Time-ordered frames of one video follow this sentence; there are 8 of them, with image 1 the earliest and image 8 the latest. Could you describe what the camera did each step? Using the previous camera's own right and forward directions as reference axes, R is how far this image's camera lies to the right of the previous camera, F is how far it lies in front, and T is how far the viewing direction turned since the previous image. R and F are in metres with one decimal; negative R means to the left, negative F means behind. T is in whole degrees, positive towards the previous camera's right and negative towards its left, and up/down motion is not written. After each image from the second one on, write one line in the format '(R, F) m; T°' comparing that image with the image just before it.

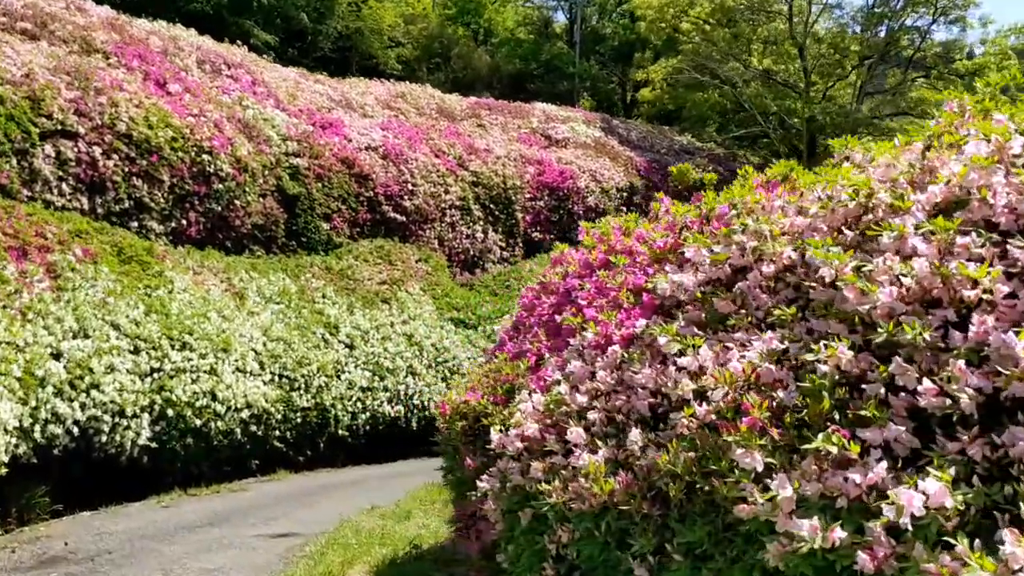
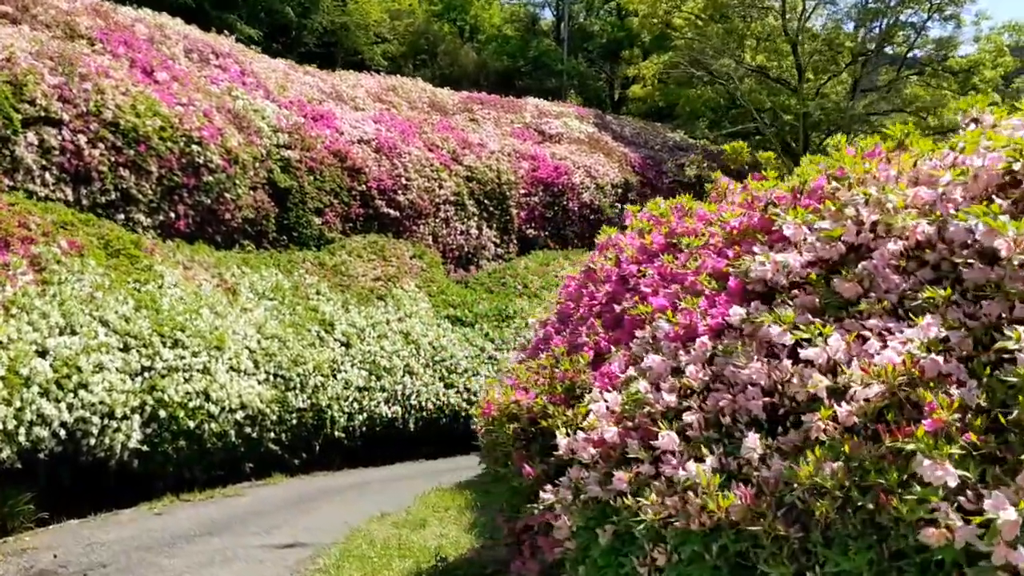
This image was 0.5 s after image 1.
(-0.2, +0.3) m; +1°
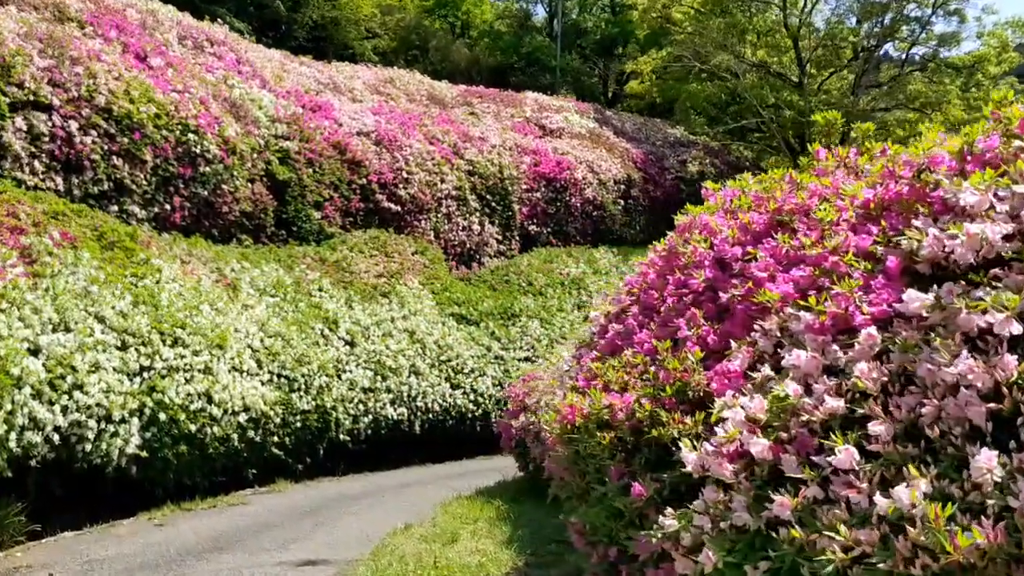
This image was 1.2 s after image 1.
(-0.2, +0.4) m; +1°
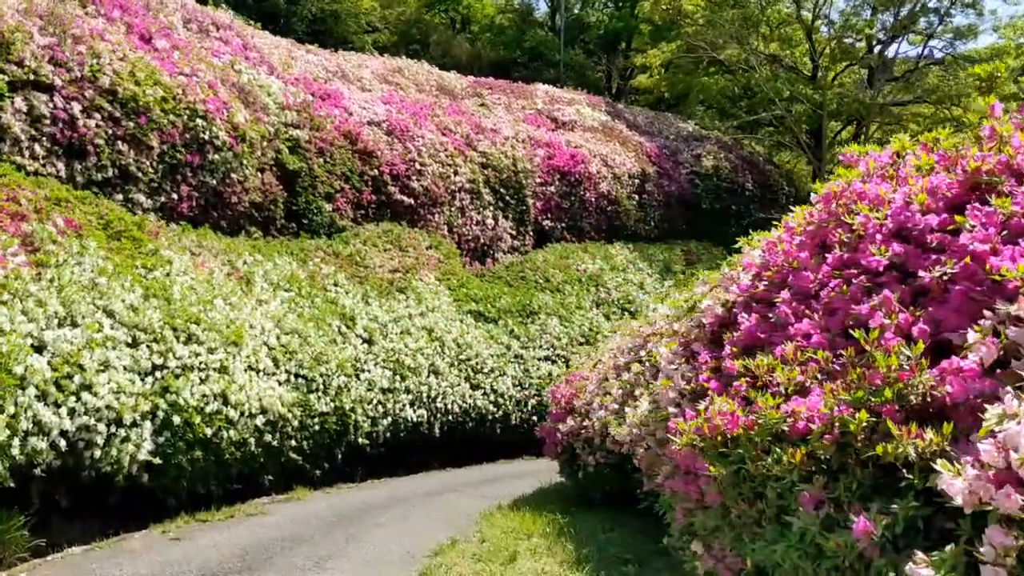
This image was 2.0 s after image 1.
(-0.3, +0.5) m; 0°
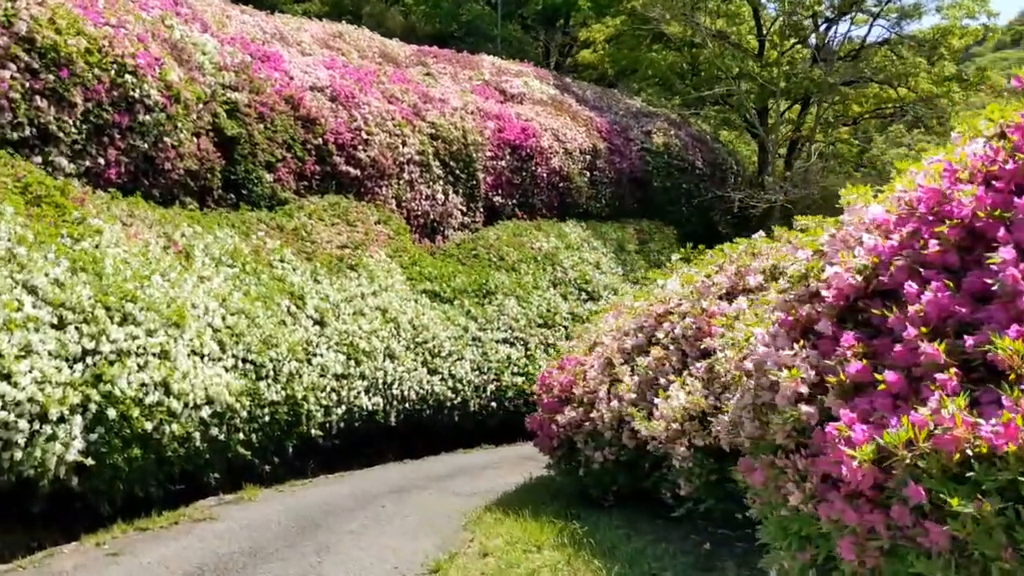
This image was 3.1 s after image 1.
(-0.3, +0.6) m; +4°
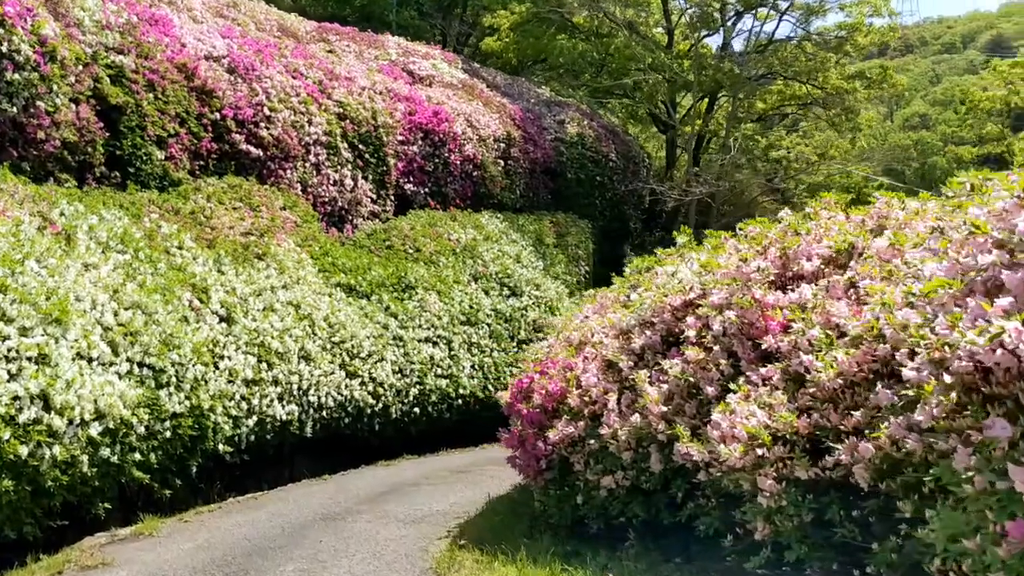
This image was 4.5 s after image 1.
(-0.4, +0.9) m; +7°
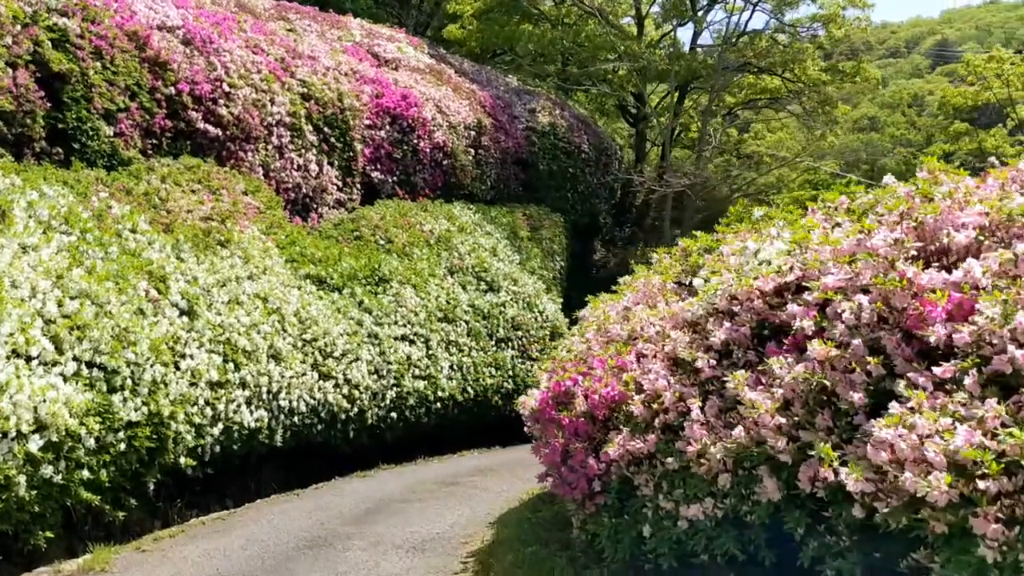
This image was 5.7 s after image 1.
(-0.3, +0.7) m; +3°
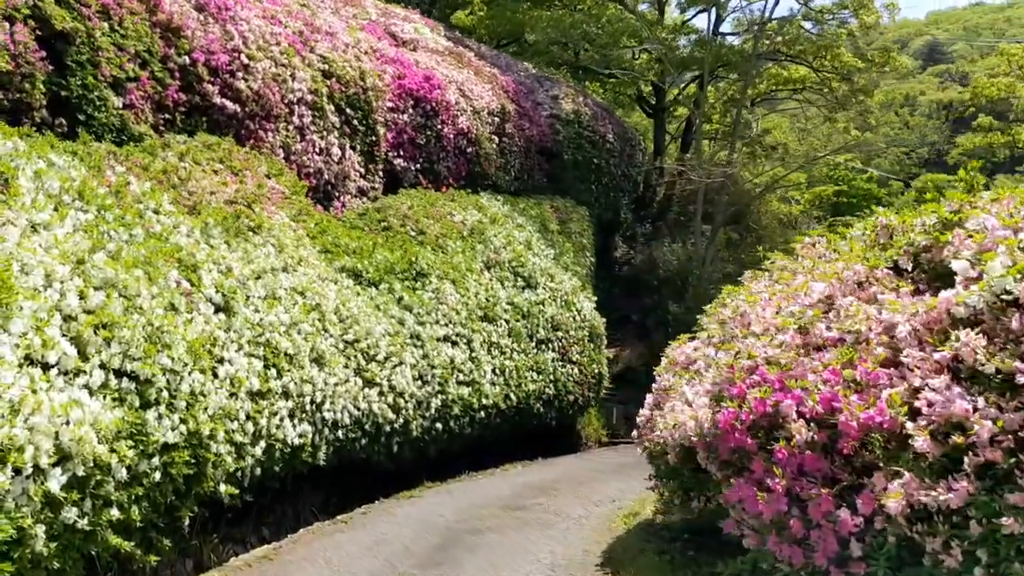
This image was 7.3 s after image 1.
(-0.5, +0.9) m; +1°
